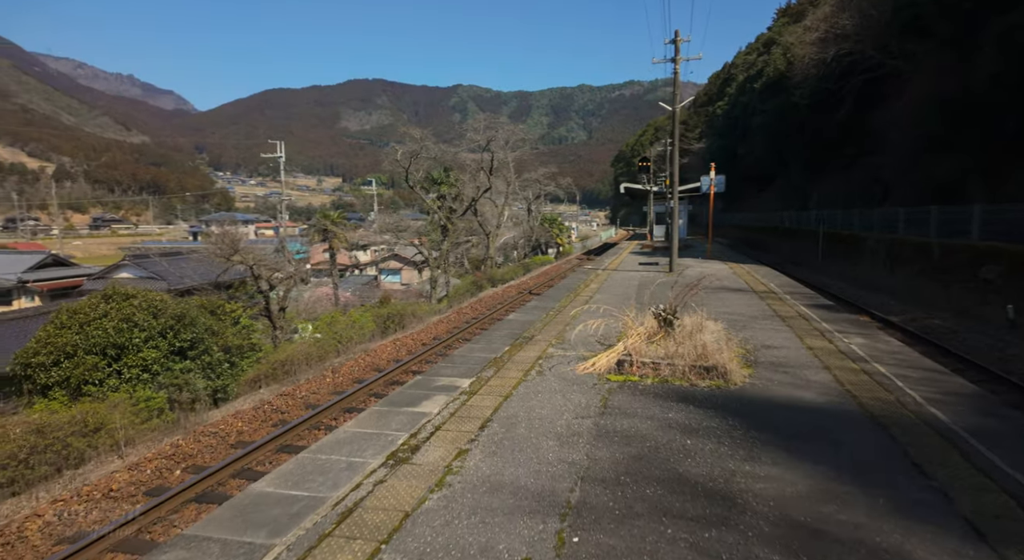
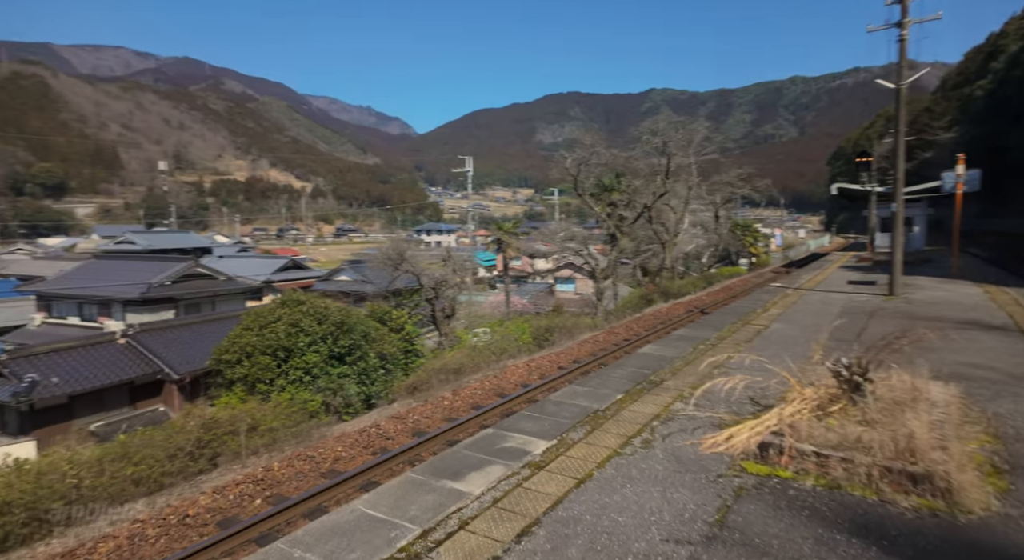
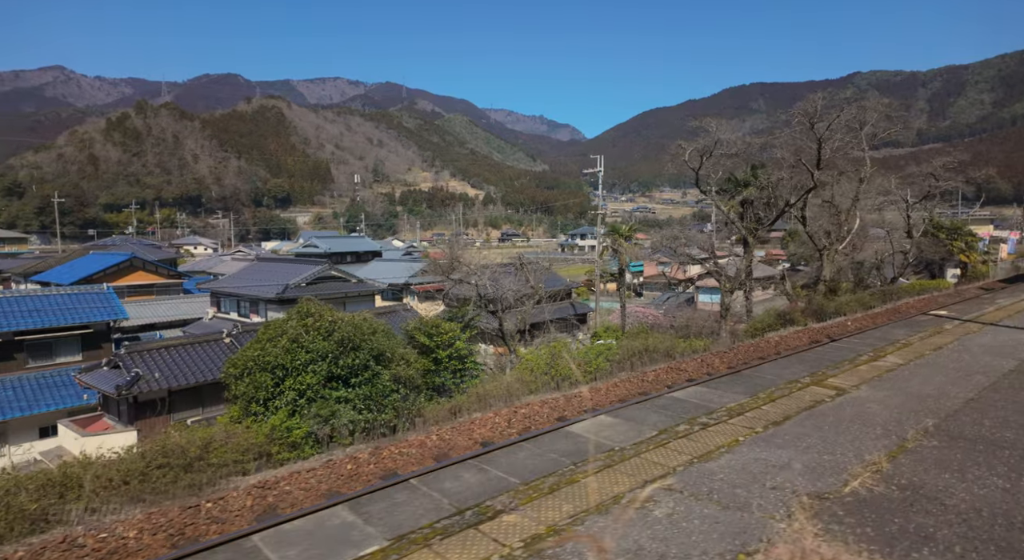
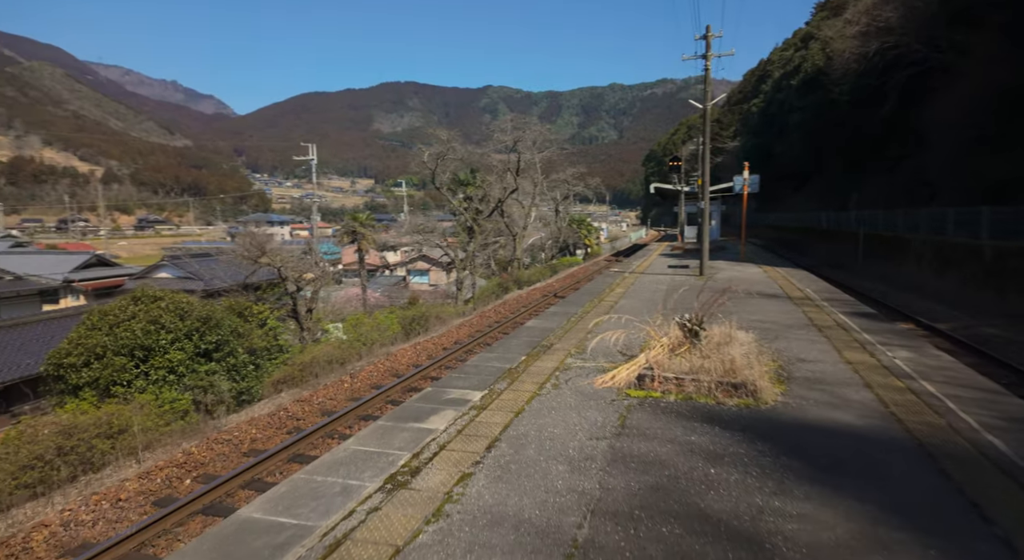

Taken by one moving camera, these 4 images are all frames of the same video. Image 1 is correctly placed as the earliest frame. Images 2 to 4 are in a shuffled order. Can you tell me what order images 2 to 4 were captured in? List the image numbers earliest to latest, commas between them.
4, 2, 3
